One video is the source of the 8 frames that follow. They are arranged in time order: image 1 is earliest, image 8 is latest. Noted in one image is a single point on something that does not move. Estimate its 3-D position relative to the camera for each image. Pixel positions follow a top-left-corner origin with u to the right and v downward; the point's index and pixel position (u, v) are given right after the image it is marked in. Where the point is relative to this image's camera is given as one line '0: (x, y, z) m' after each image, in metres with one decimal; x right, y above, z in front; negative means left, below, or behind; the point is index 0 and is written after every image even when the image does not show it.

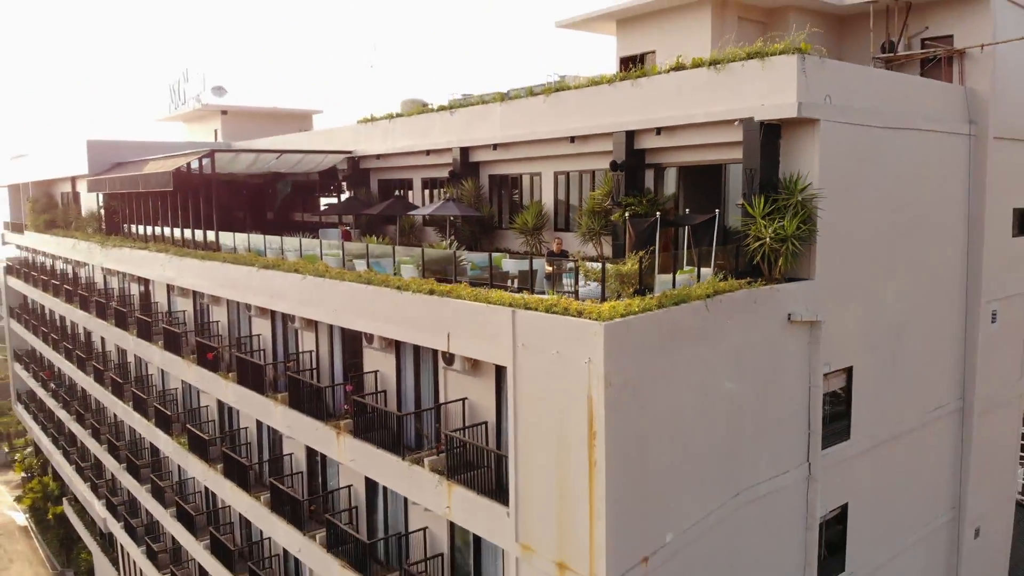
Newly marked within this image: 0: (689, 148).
0: (+2.9, +2.3, +11.7) m
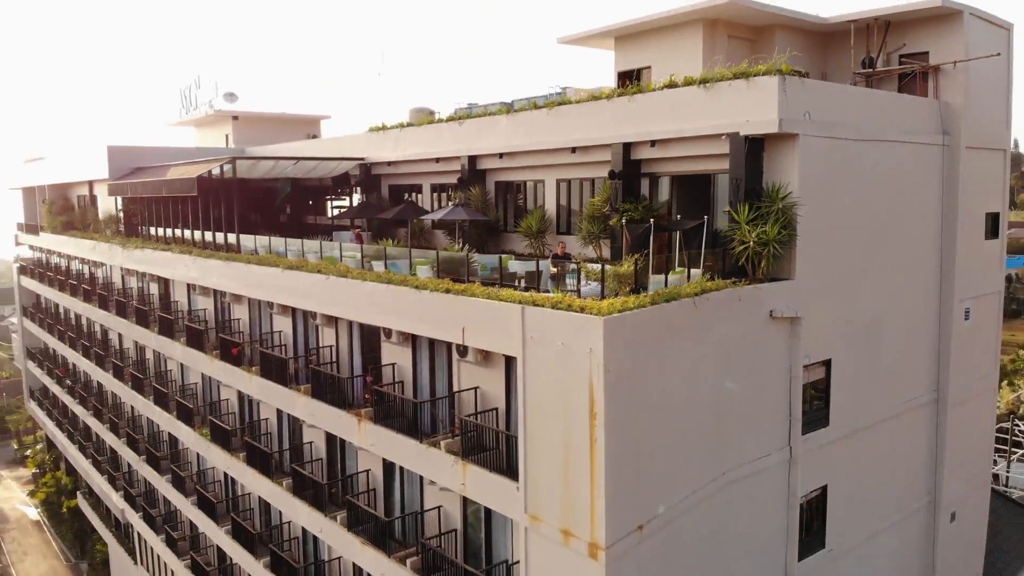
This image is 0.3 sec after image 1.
0: (+3.0, +2.3, +12.7) m
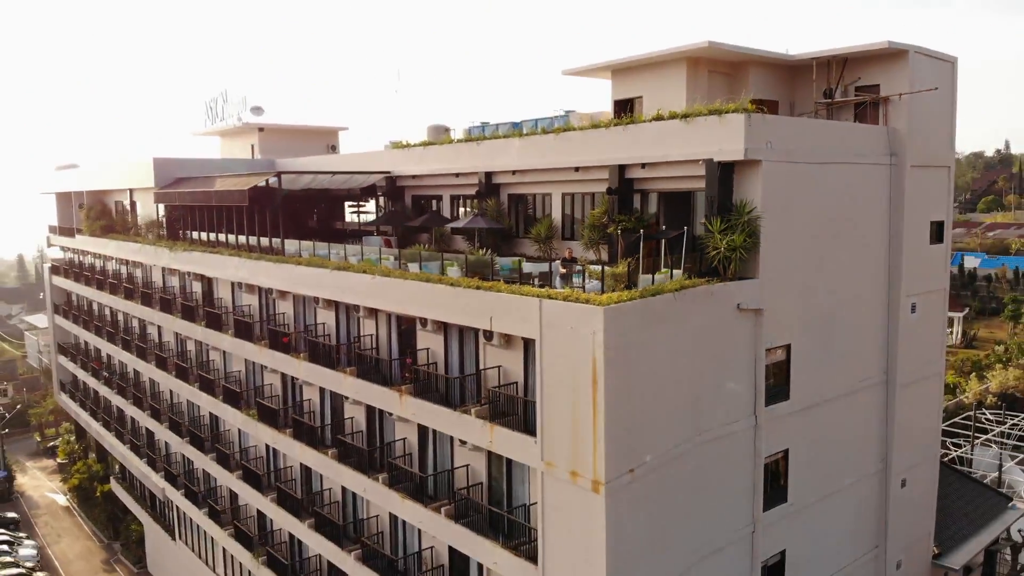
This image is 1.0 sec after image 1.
0: (+3.3, +2.4, +15.2) m
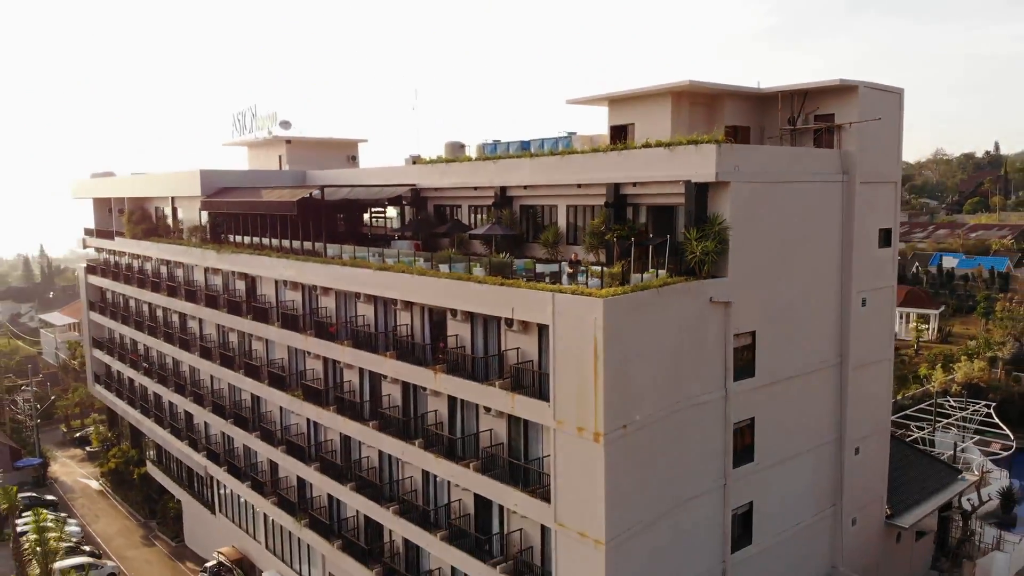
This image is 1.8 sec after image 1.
0: (+3.7, +2.4, +18.3) m
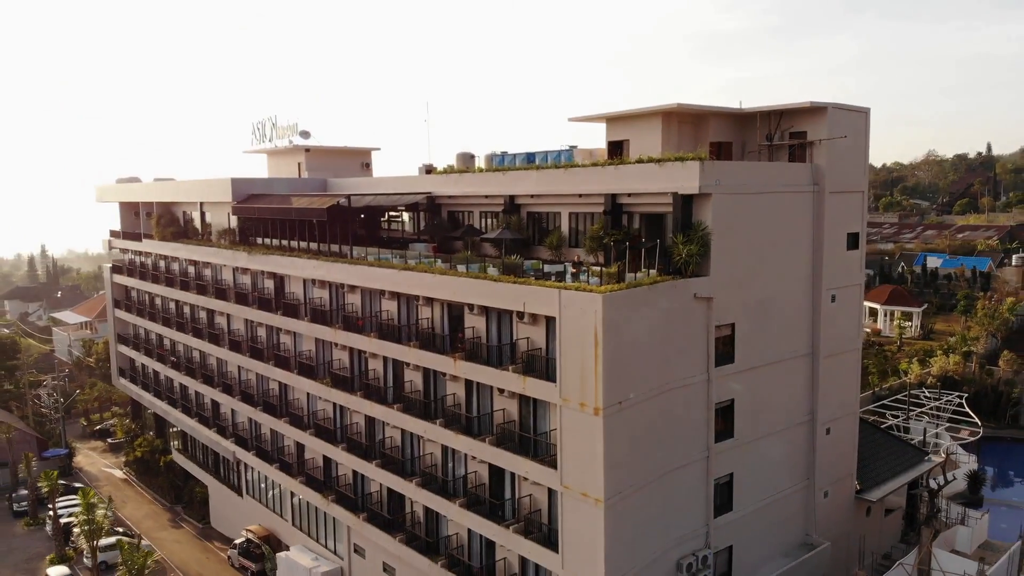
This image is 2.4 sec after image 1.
0: (+4.0, +2.5, +20.9) m
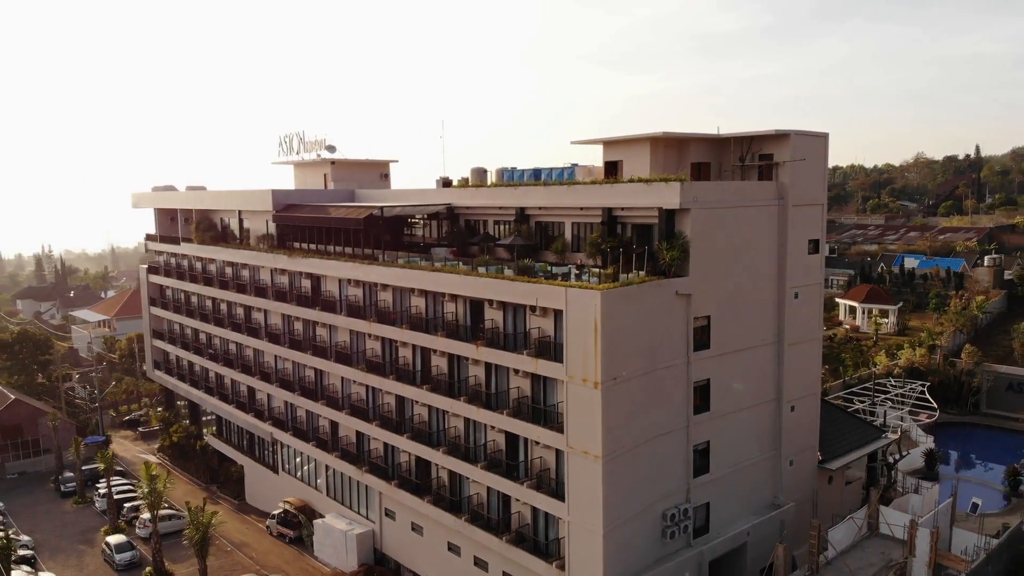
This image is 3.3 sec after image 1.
0: (+4.4, +2.6, +25.0) m
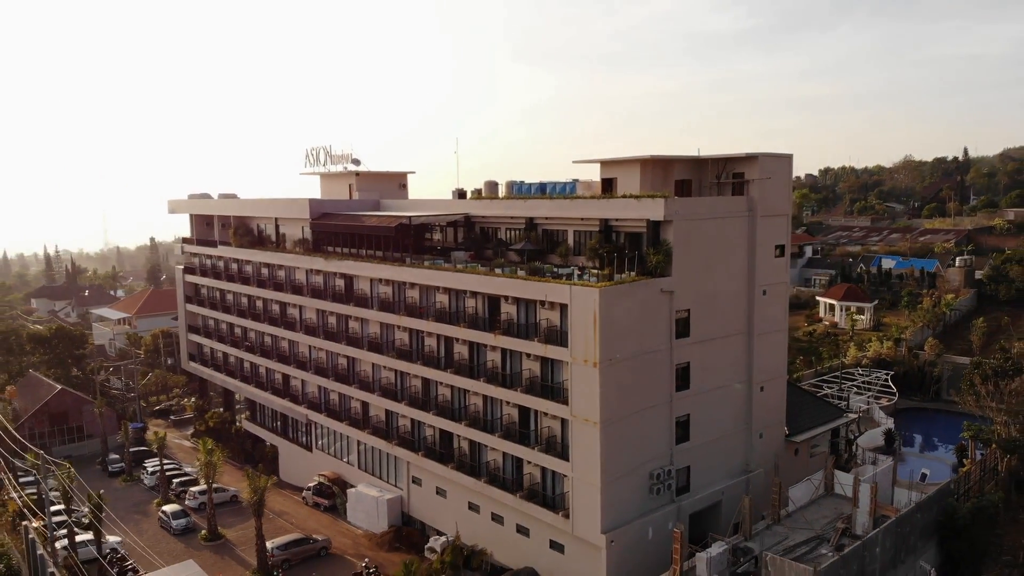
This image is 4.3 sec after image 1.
0: (+4.9, +2.7, +29.9) m
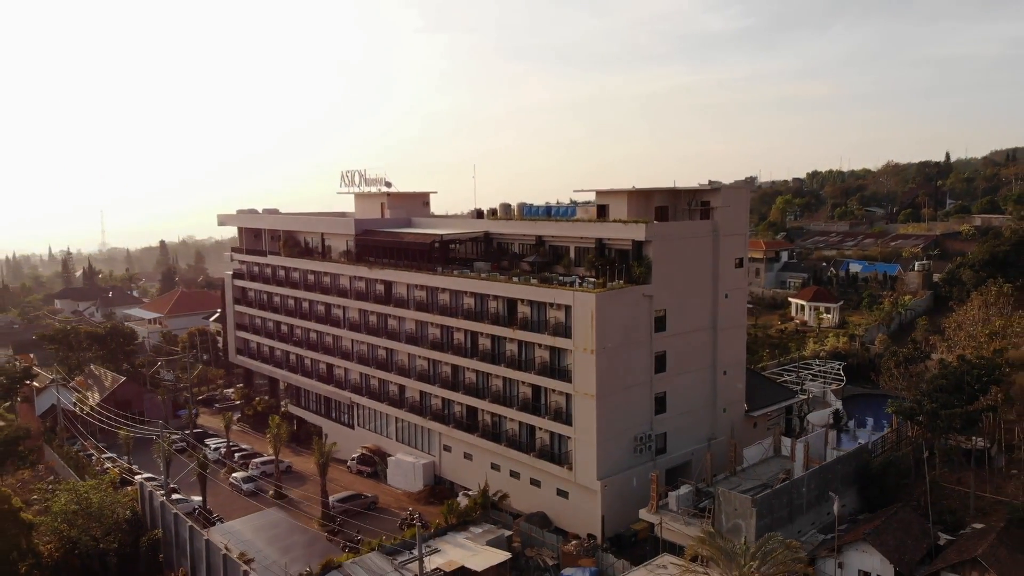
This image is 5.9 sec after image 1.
0: (+5.7, +2.4, +38.2) m
